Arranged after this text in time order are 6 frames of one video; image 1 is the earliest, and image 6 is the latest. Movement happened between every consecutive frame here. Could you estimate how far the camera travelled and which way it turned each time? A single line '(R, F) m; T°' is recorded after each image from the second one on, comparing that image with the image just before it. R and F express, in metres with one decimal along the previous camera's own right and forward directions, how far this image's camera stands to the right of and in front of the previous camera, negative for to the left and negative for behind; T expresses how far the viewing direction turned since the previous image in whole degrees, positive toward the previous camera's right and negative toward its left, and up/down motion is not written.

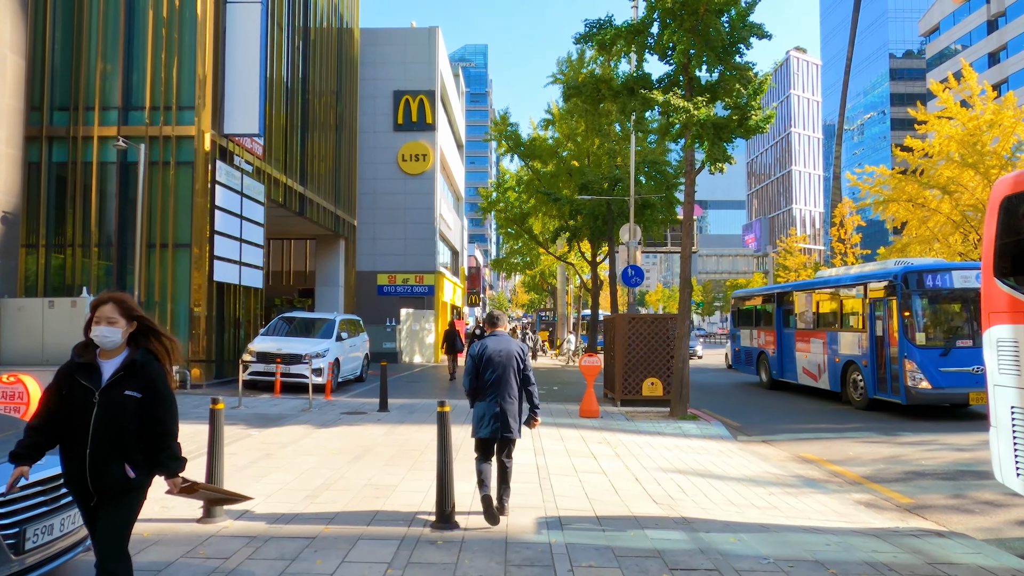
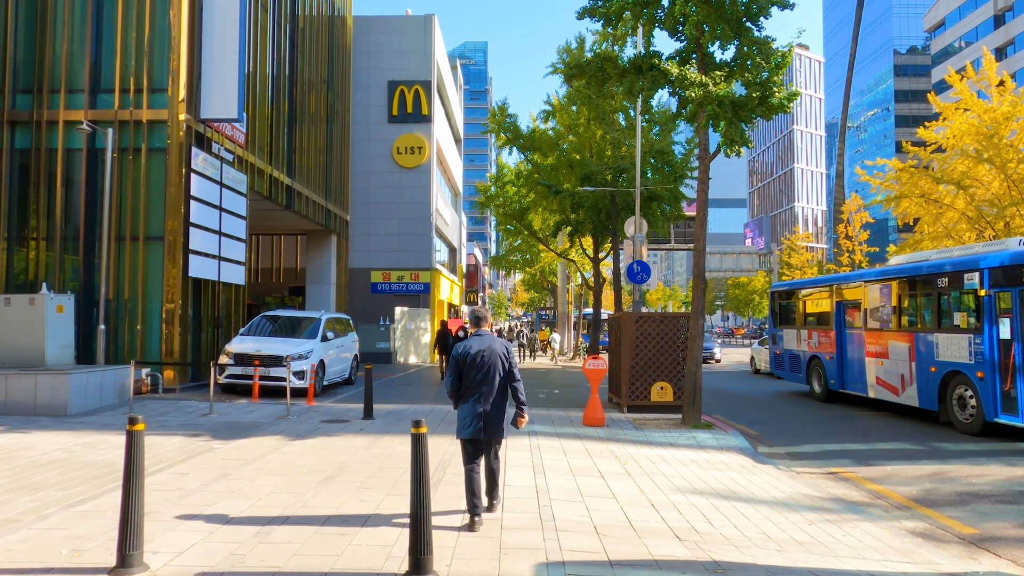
(0.0, +1.2) m; 0°
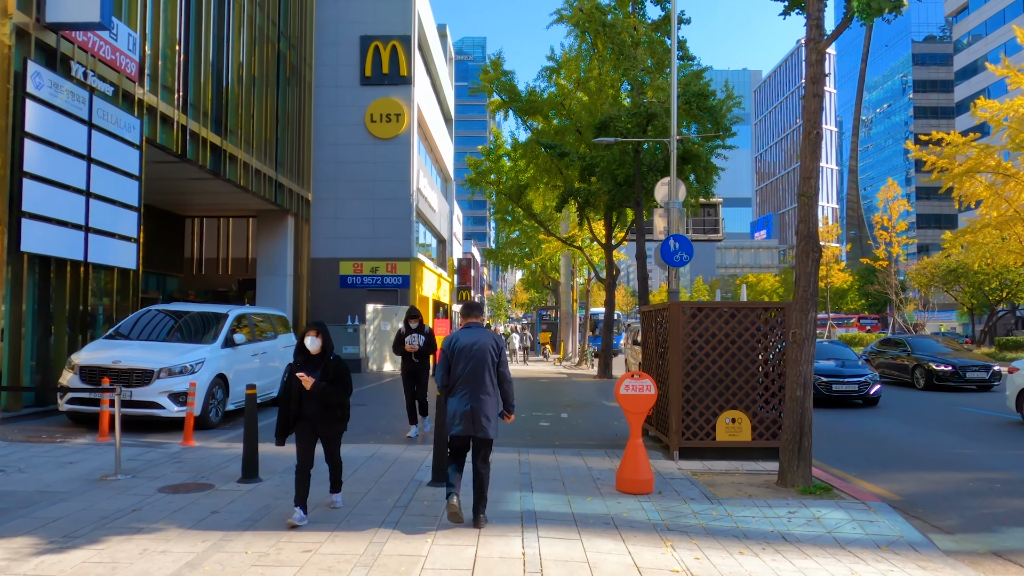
(+0.2, +5.1) m; 0°
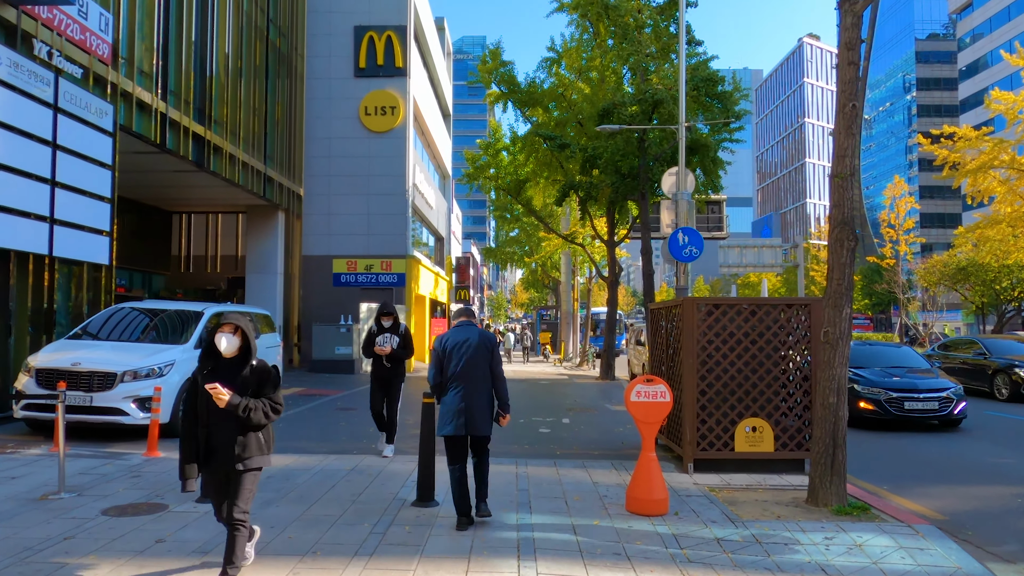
(0.0, +0.9) m; 0°
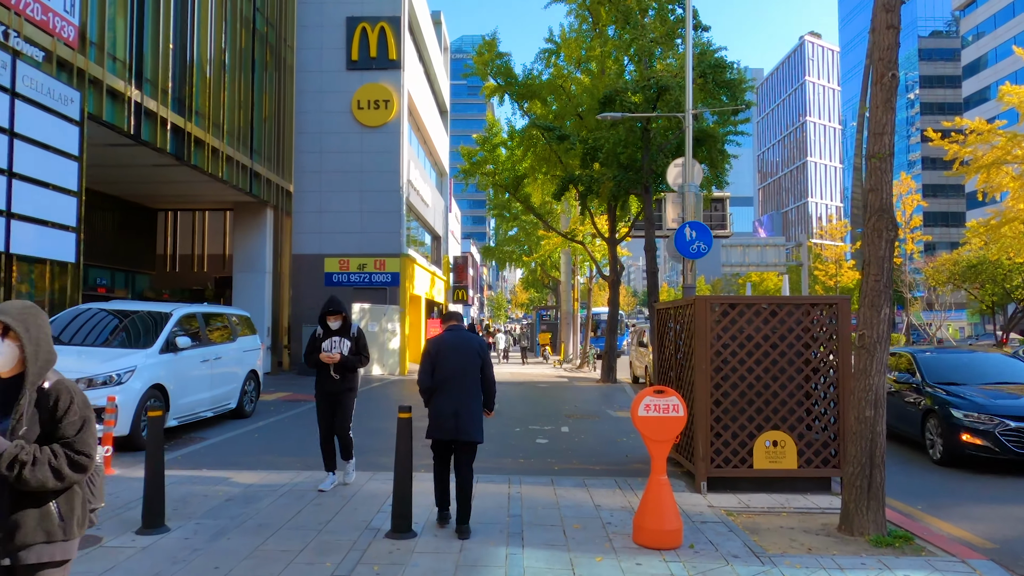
(+0.1, +0.9) m; 0°
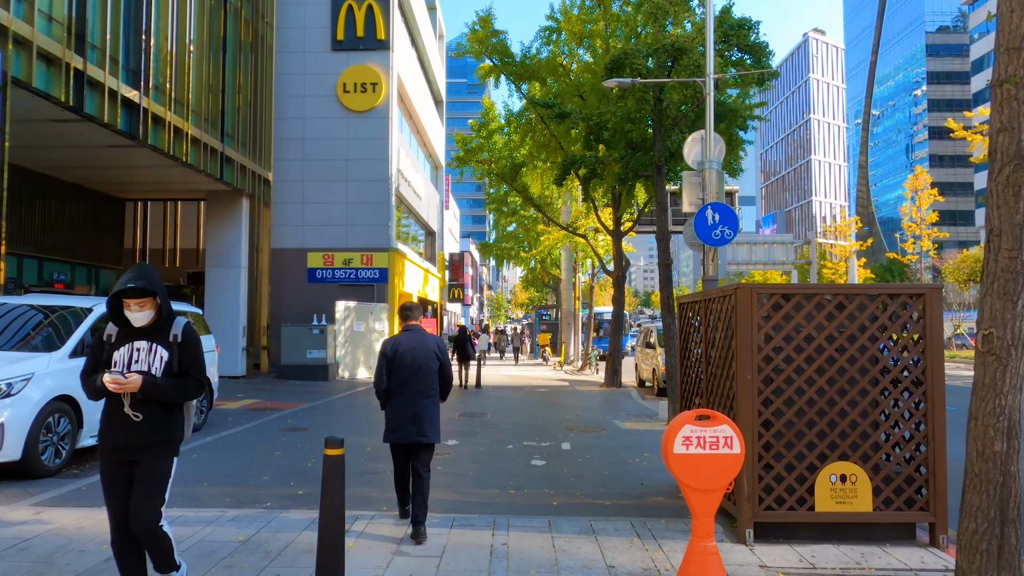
(+0.1, +1.7) m; 0°
